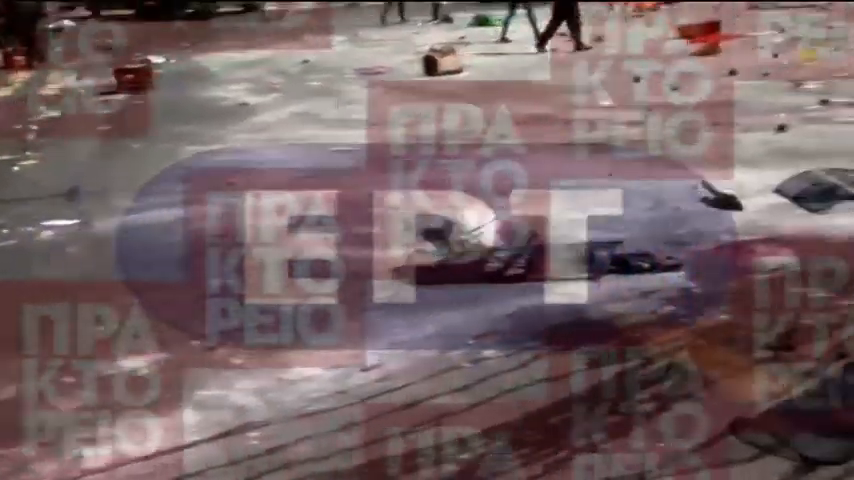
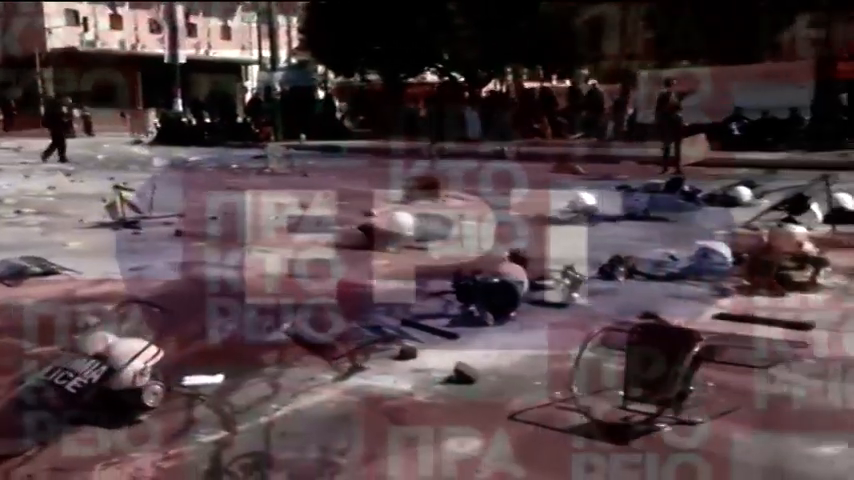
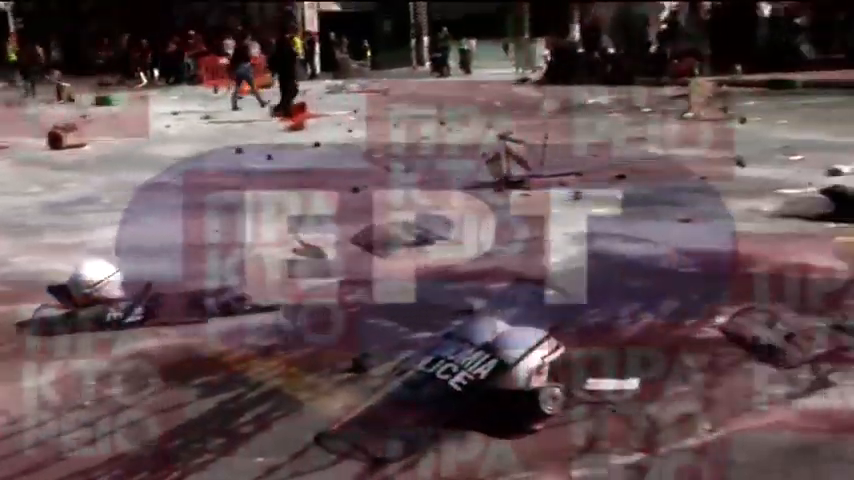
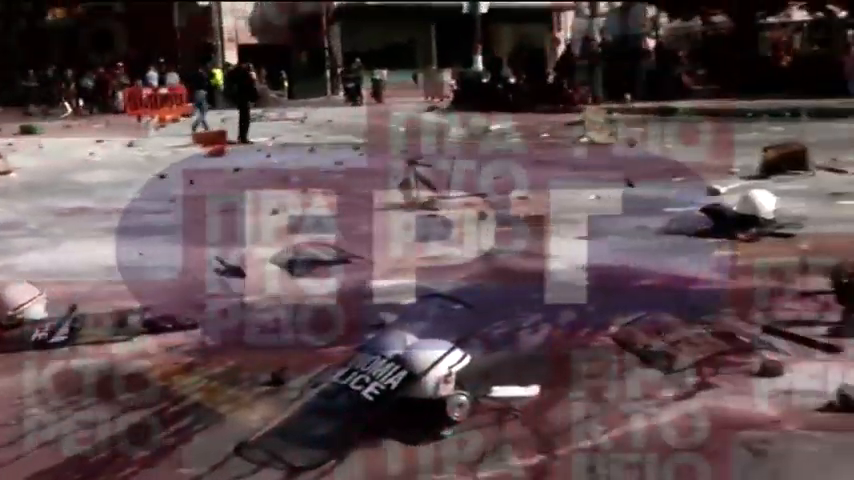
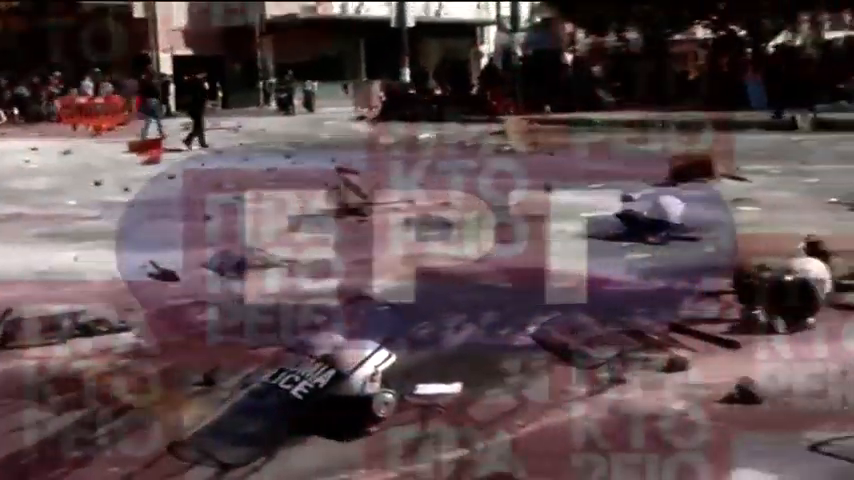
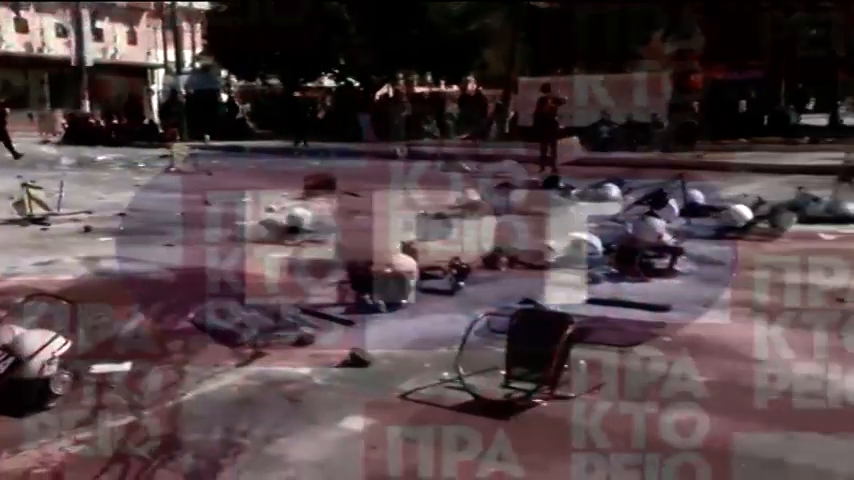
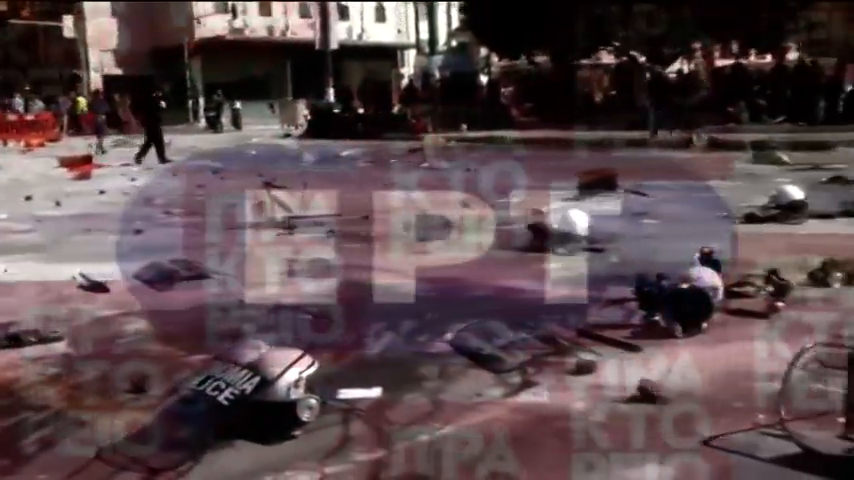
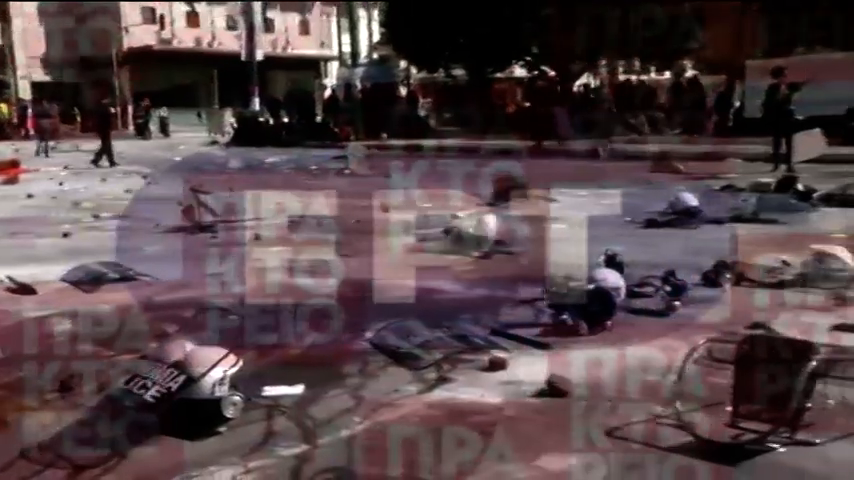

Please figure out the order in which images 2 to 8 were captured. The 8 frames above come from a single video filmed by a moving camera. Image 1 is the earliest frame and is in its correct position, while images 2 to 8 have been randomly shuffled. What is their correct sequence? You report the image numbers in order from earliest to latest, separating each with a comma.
3, 4, 5, 7, 8, 2, 6
